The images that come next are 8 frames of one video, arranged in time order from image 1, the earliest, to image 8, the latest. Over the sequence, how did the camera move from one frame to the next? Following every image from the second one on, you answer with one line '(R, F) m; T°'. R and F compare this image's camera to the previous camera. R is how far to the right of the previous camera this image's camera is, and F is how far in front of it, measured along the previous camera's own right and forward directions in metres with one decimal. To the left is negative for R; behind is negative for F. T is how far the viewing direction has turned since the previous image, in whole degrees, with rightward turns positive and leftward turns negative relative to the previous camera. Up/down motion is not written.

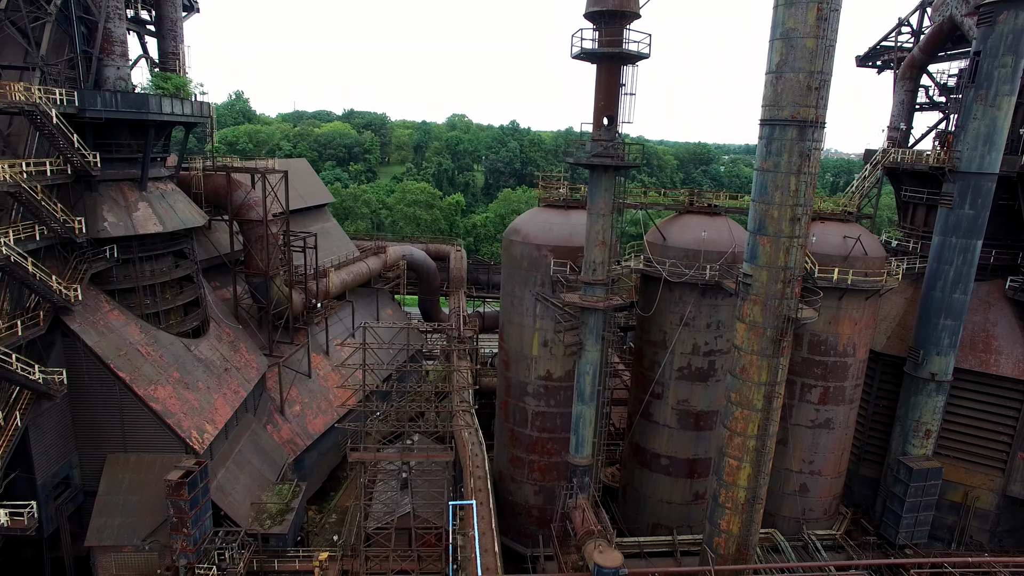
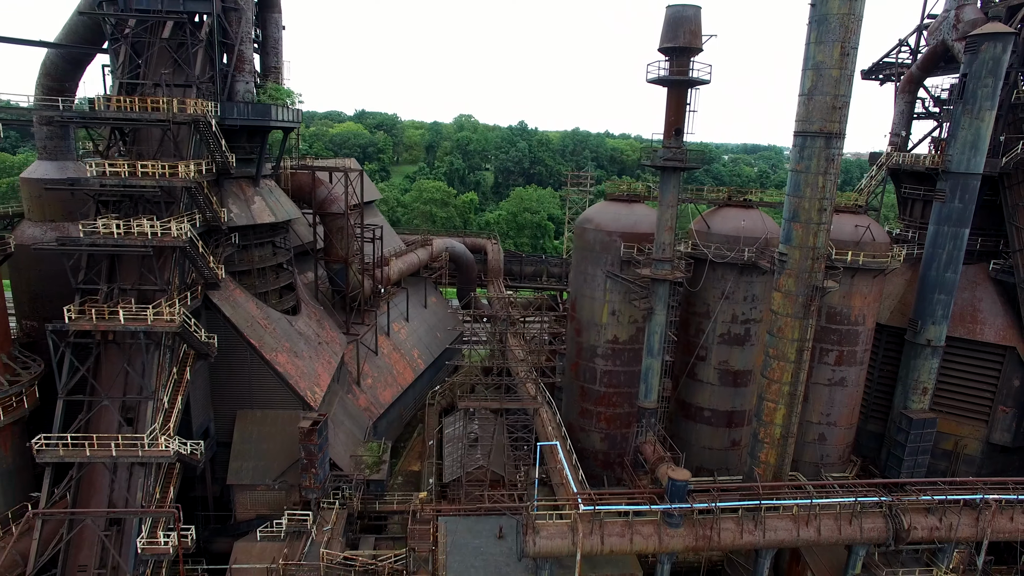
(-3.9, -4.4) m; +1°
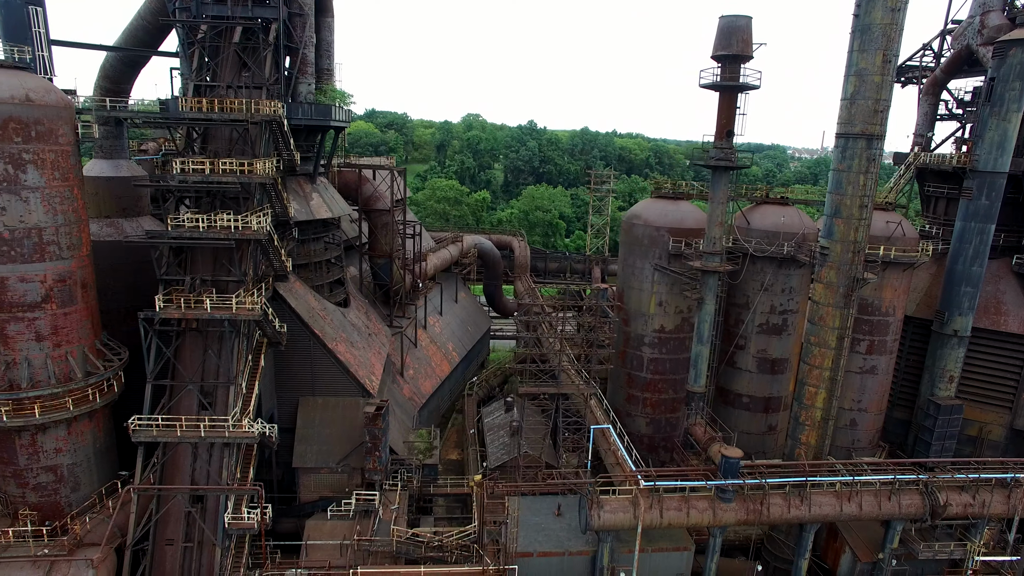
(-2.8, -1.4) m; 0°
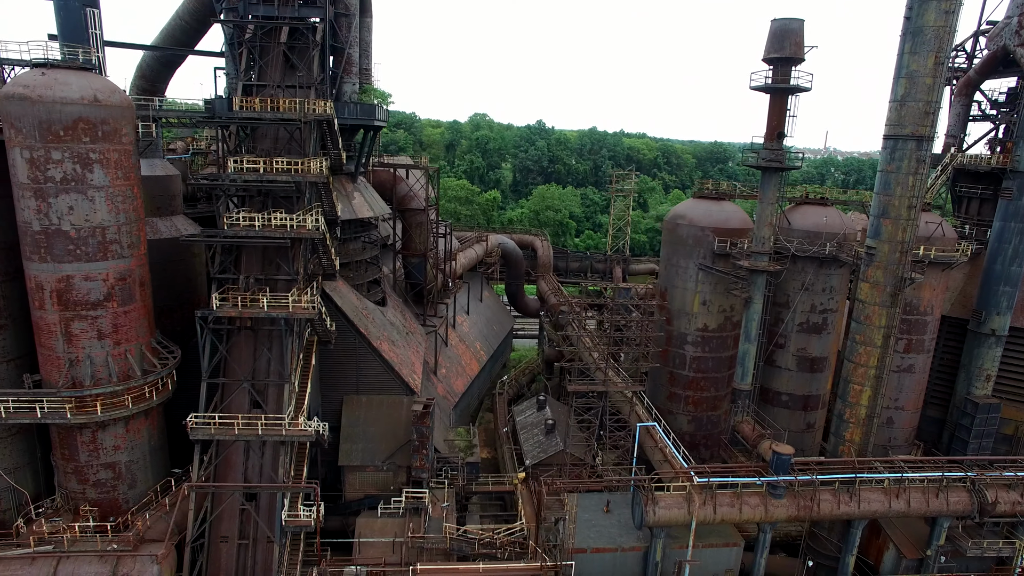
(-2.4, -0.2) m; 0°
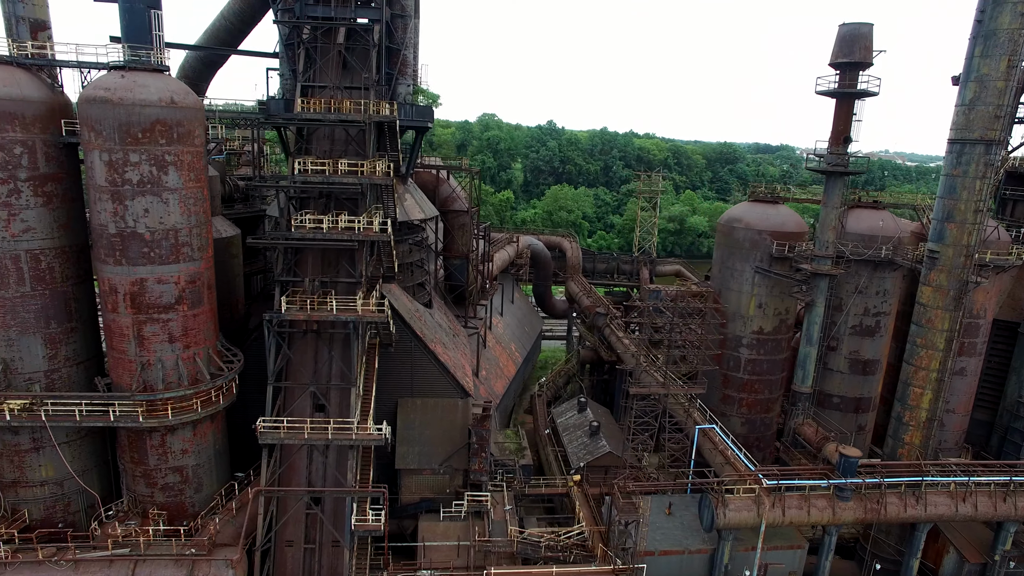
(-3.1, 0.0) m; 0°
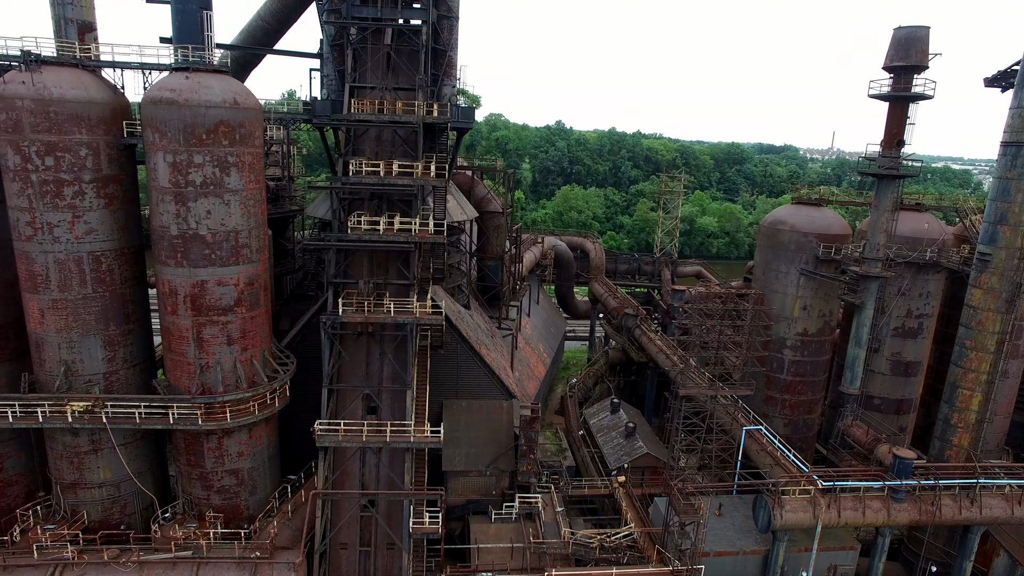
(-2.5, 0.0) m; 0°
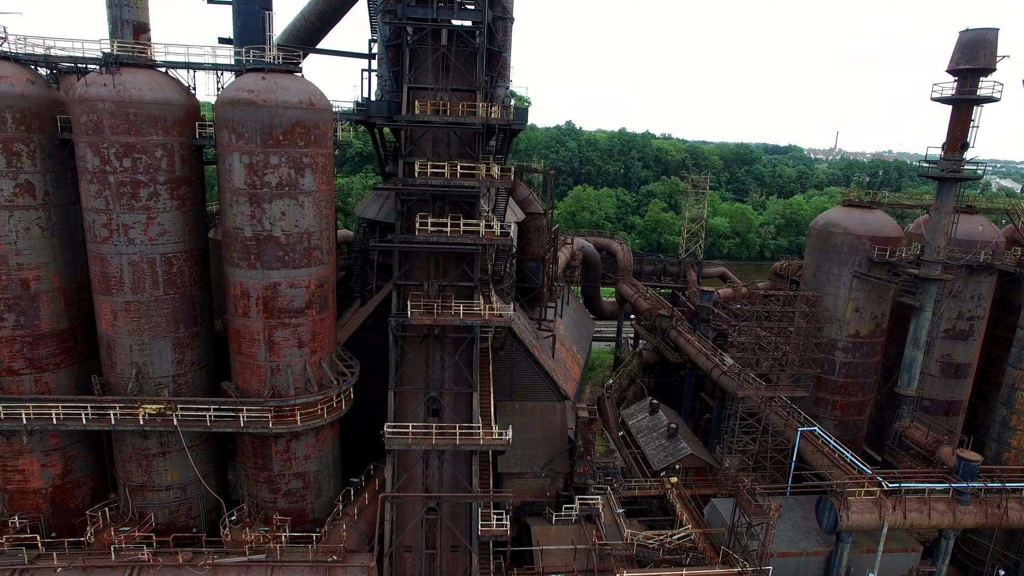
(-3.0, +0.1) m; 0°
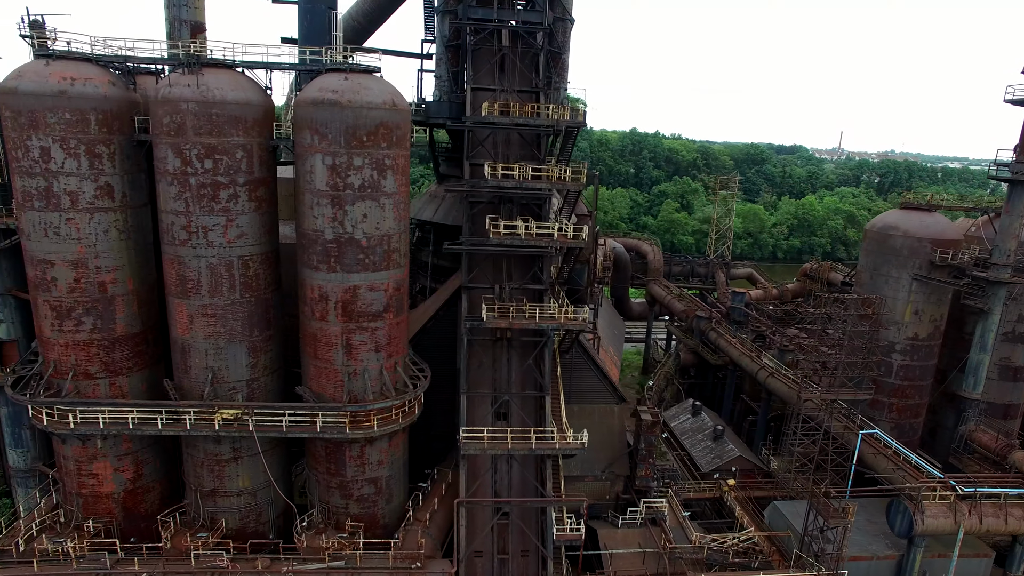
(-3.3, +0.2) m; 0°
